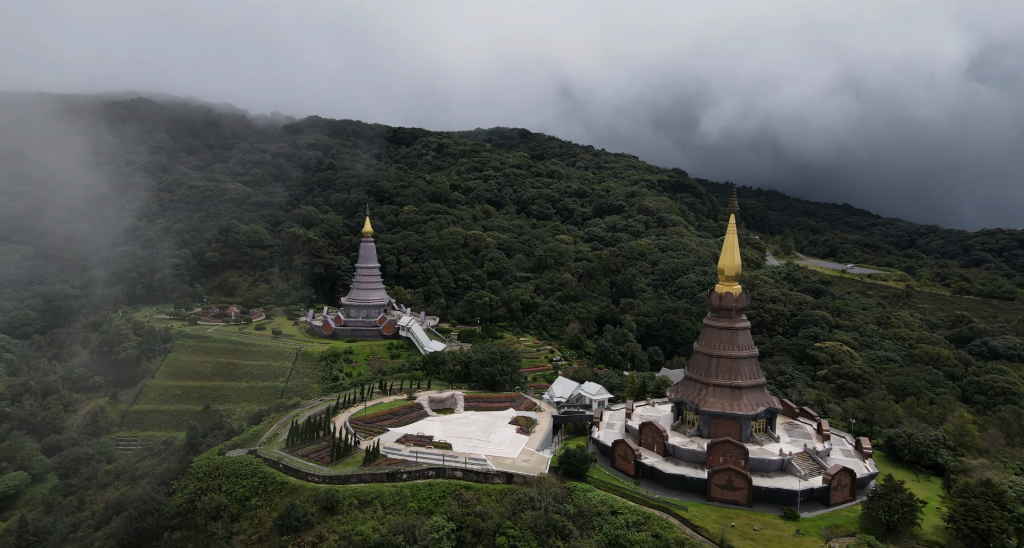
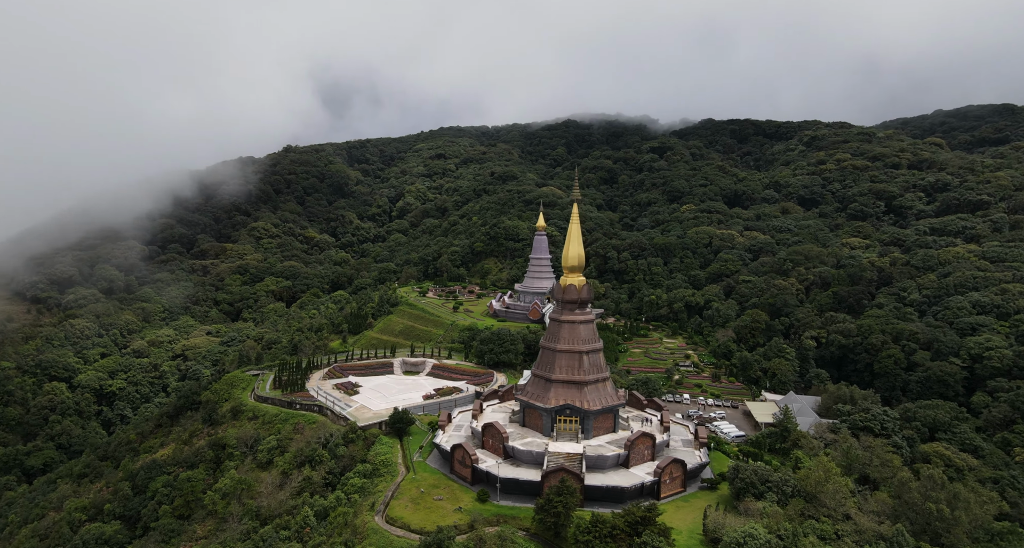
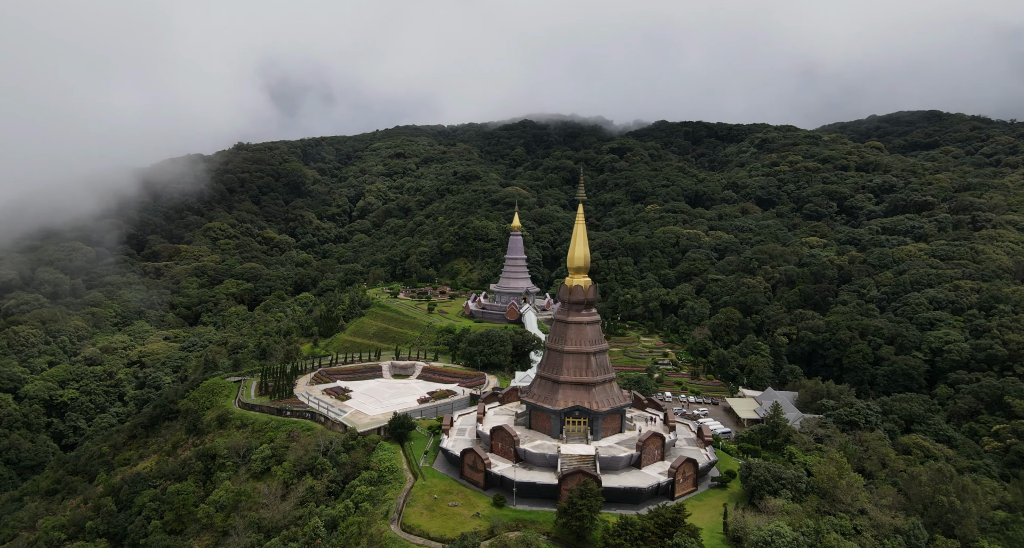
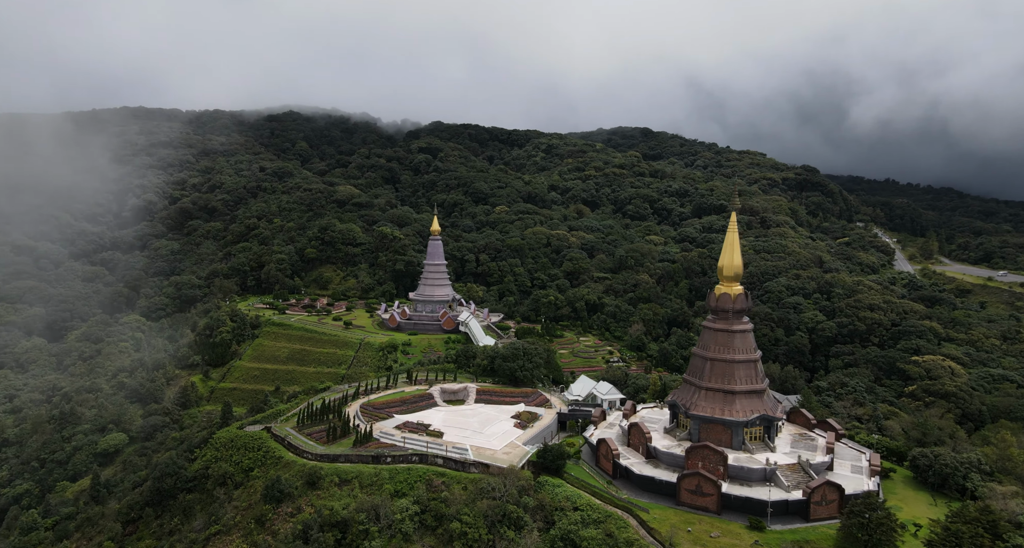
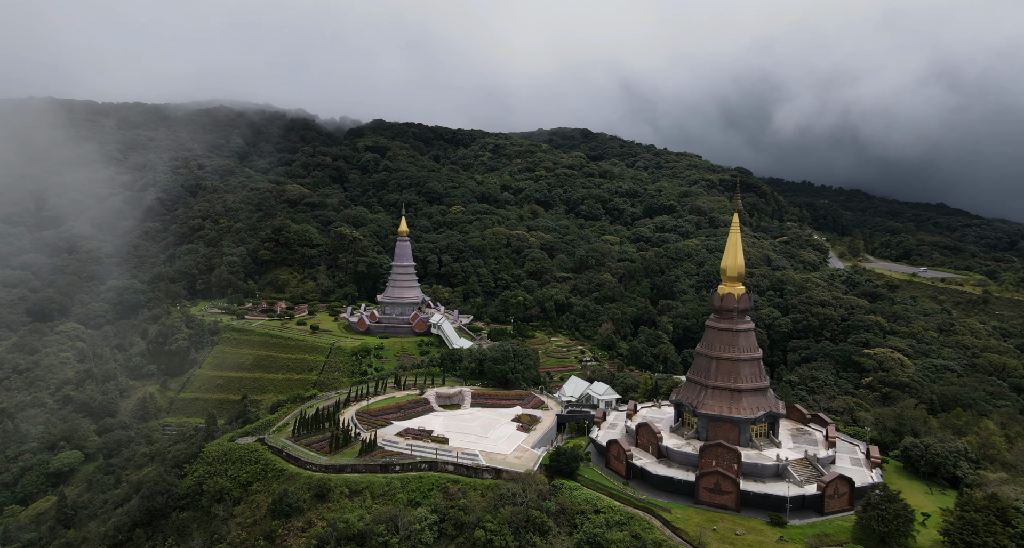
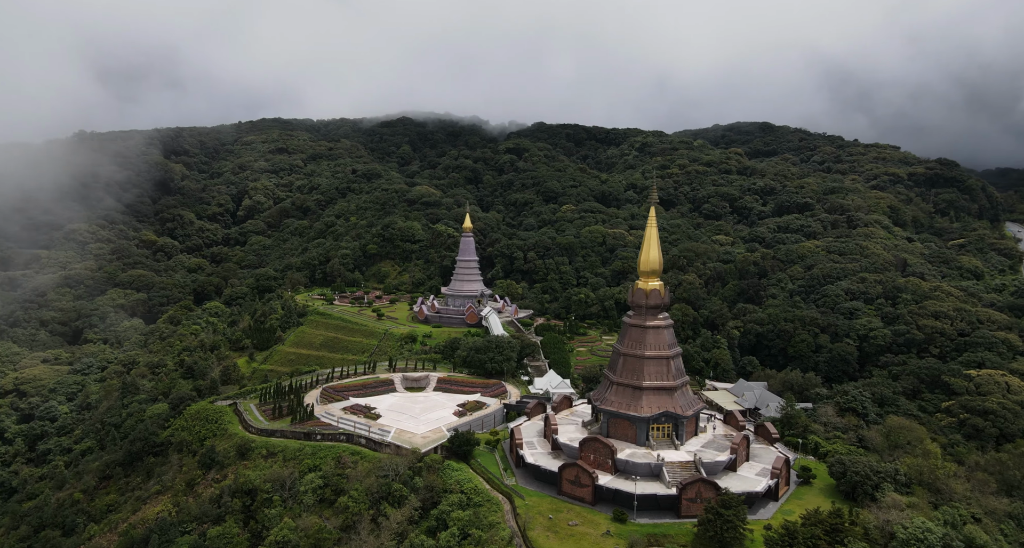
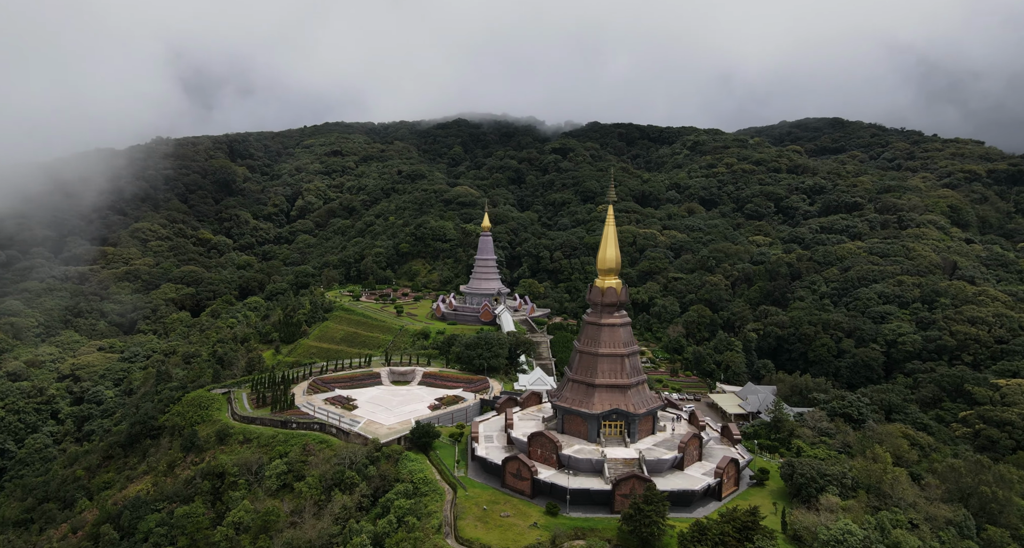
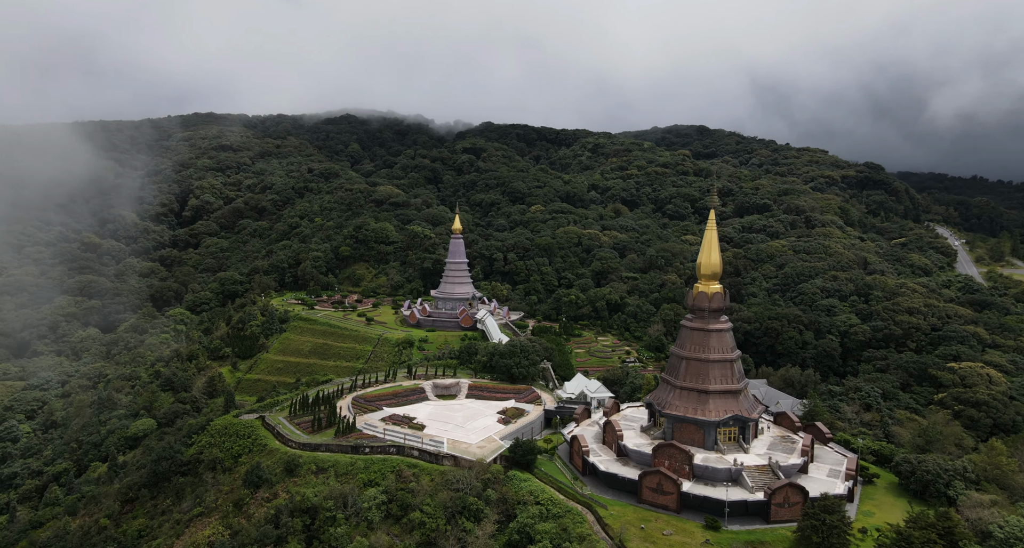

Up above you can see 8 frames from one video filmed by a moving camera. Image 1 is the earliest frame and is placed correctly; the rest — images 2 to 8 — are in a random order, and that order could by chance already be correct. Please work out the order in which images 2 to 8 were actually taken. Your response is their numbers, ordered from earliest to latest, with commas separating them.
5, 4, 8, 6, 7, 3, 2
